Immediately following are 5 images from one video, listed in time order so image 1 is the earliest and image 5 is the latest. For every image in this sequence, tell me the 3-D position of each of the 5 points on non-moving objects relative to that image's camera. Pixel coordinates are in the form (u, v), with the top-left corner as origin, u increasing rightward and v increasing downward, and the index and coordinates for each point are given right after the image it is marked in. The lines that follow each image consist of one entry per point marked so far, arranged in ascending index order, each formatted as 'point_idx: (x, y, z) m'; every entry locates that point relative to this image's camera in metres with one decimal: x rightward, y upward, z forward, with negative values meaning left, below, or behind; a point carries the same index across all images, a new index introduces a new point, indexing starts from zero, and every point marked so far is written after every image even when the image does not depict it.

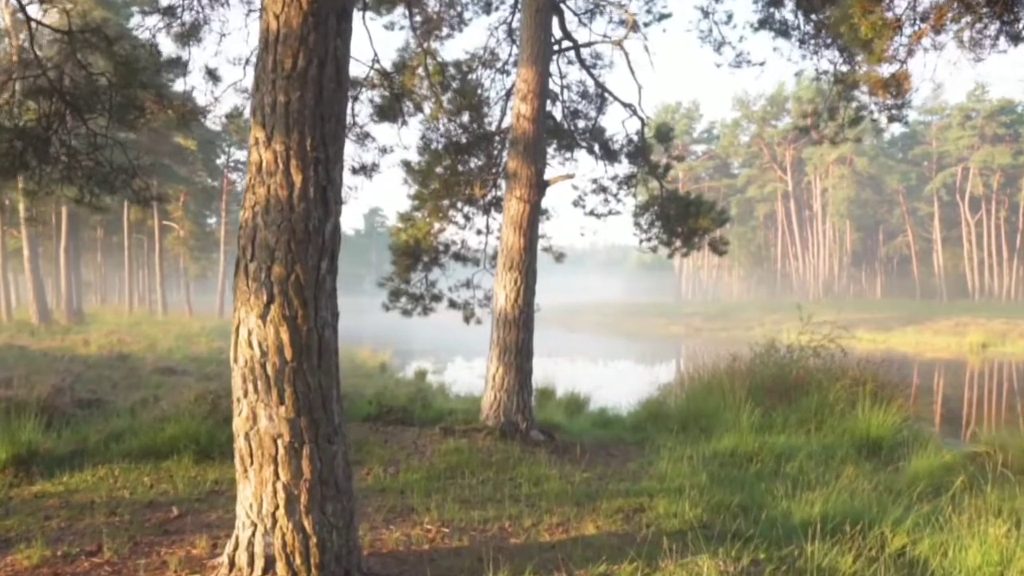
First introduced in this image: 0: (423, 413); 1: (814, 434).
0: (-1.0, -1.4, +9.2) m
1: (+3.2, -1.5, +8.8) m
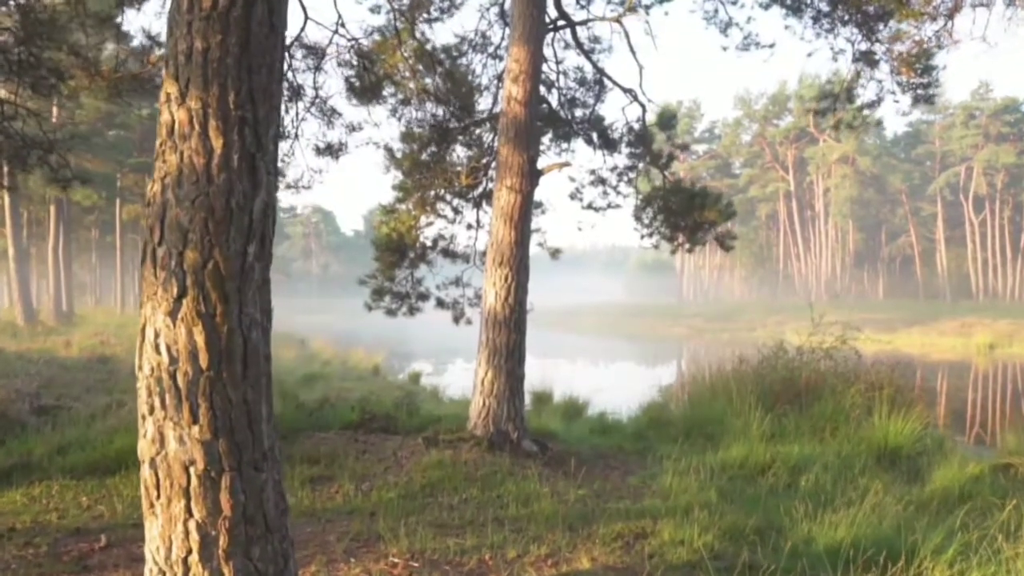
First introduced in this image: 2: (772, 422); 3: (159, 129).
0: (-1.1, -1.4, +8.6) m
1: (+3.1, -1.5, +8.2) m
2: (+2.7, -1.4, +8.8) m
3: (-1.1, +0.5, +2.7) m
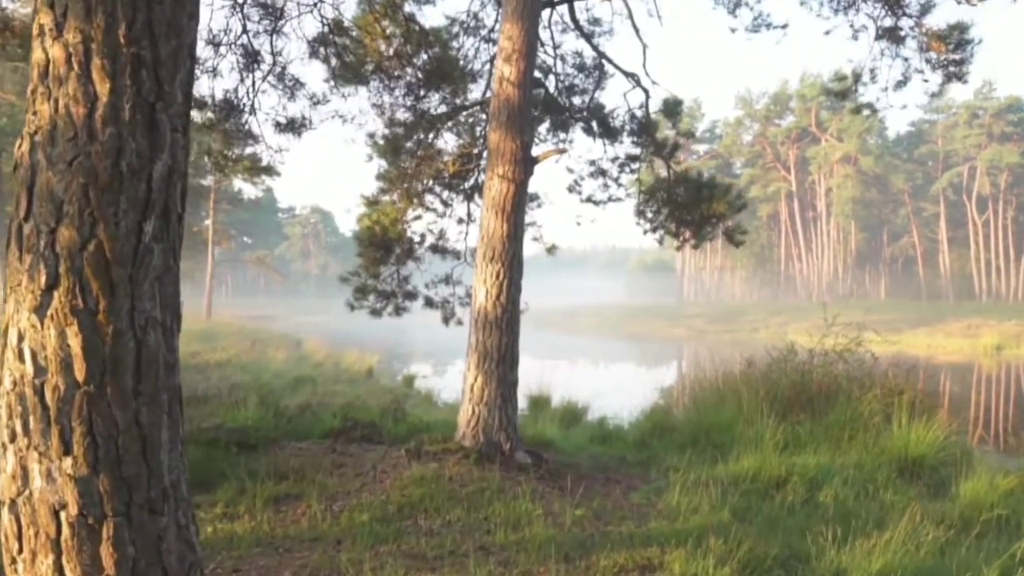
0: (-1.1, -1.3, +8.0) m
1: (+3.0, -1.5, +7.5) m
2: (+2.7, -1.4, +8.2) m
3: (-1.2, +0.5, +2.1) m
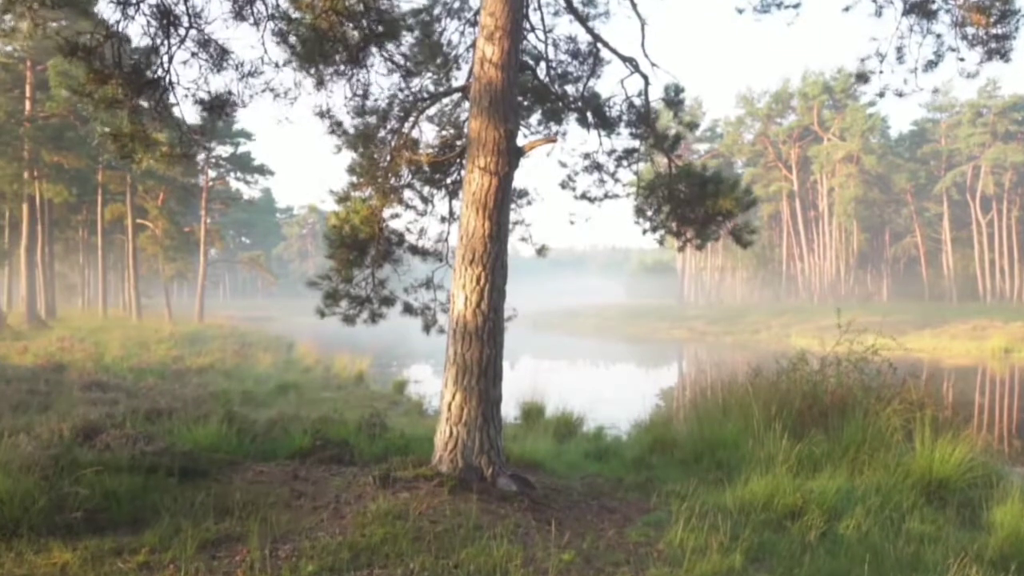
0: (-1.2, -1.4, +7.2) m
1: (+2.9, -1.5, +6.8) m
2: (+2.5, -1.4, +7.5) m
3: (-1.3, +0.5, +1.4) m
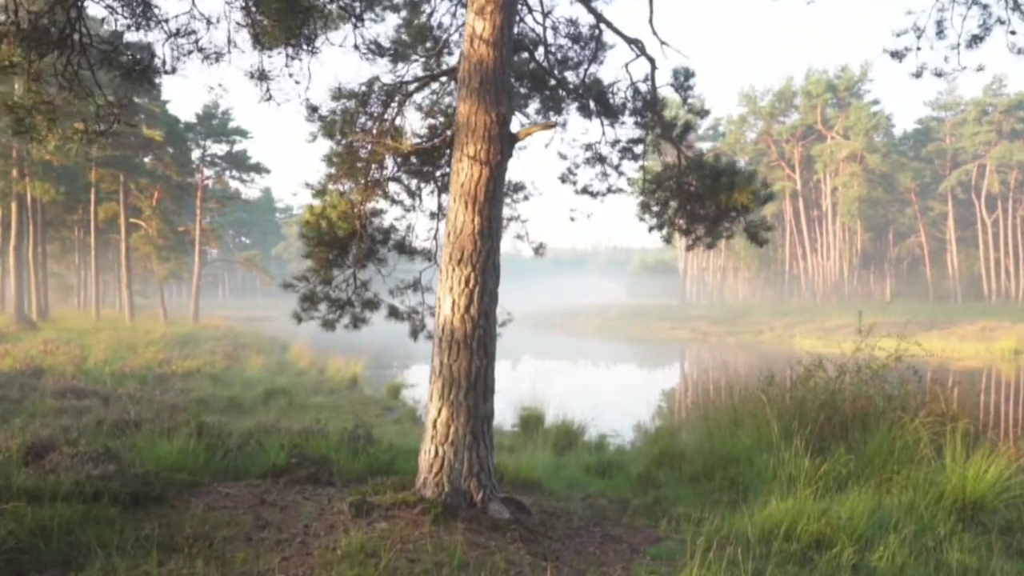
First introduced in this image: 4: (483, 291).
0: (-1.3, -1.4, +6.6) m
1: (+2.9, -1.6, +6.2) m
2: (+2.5, -1.4, +6.8) m
3: (-1.4, +0.5, +0.7) m
4: (-0.2, 0.0, +5.3) m
